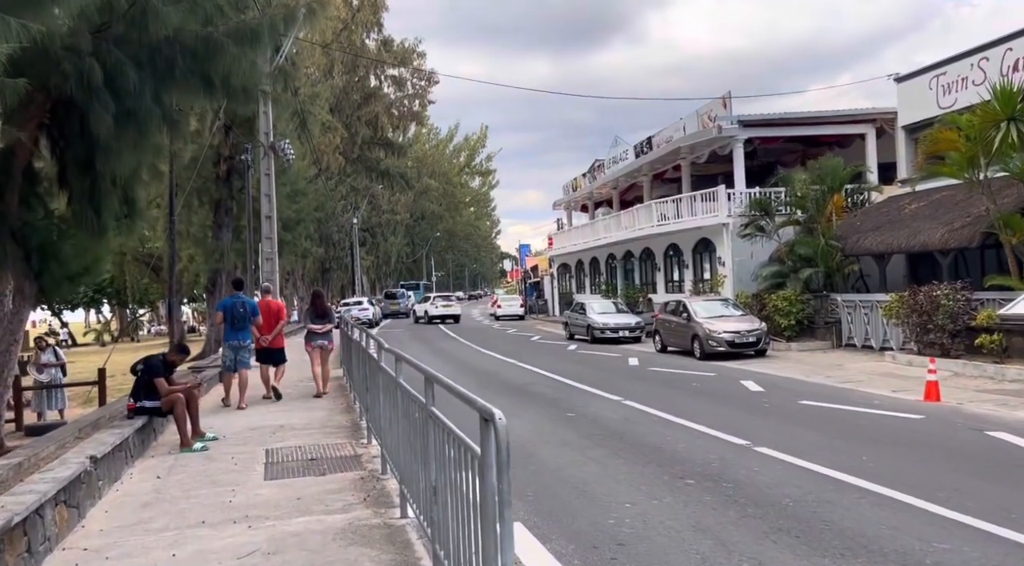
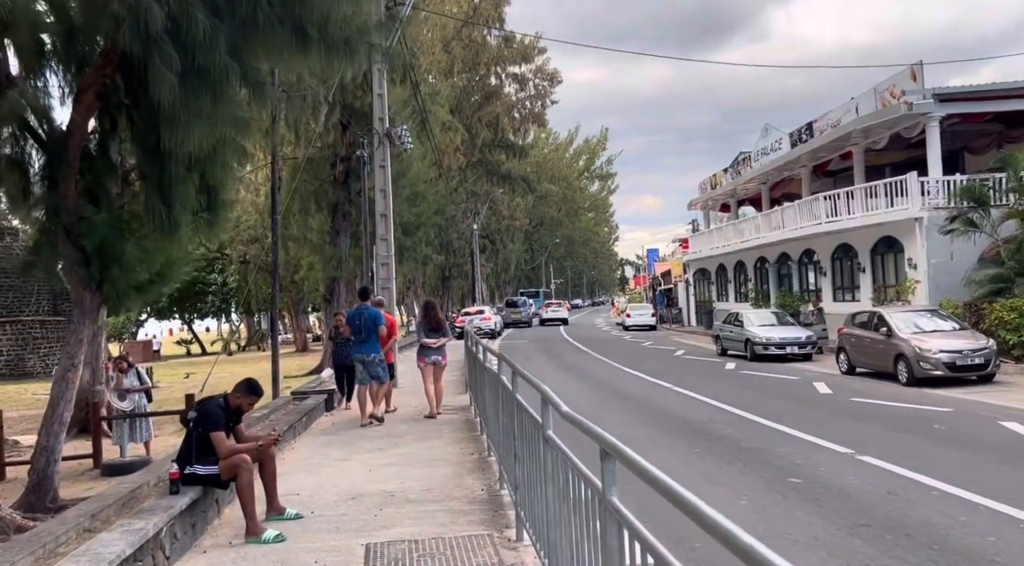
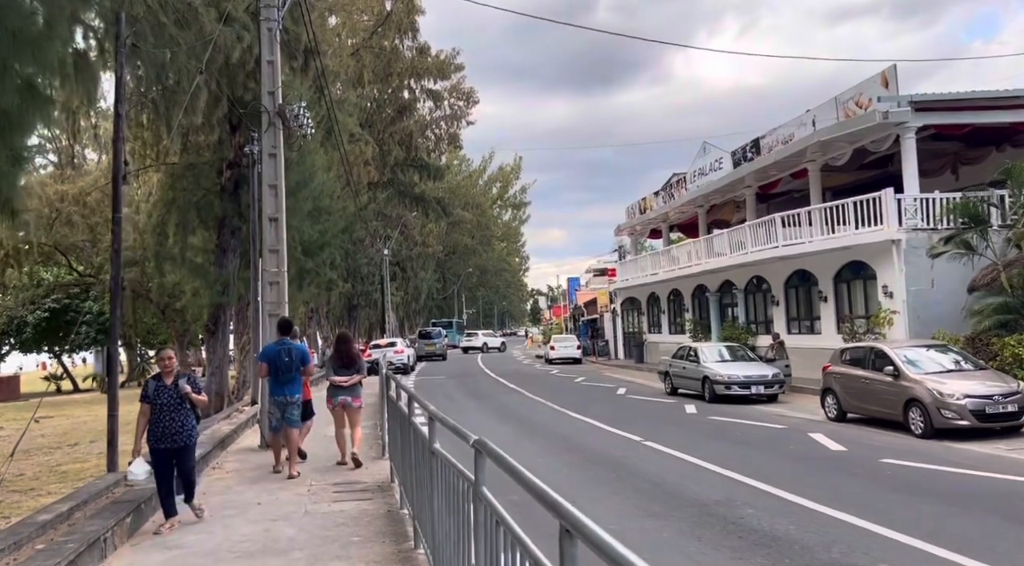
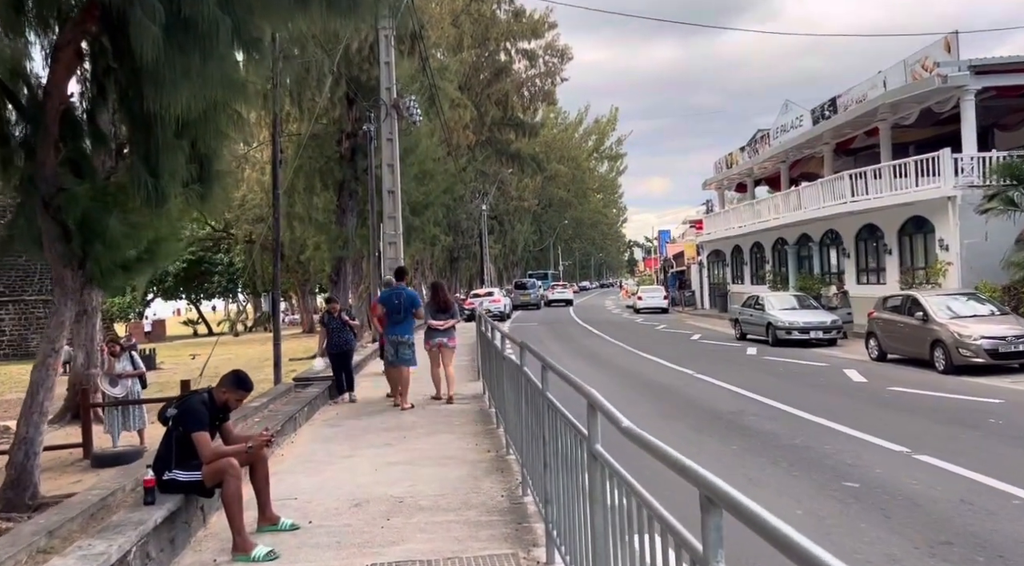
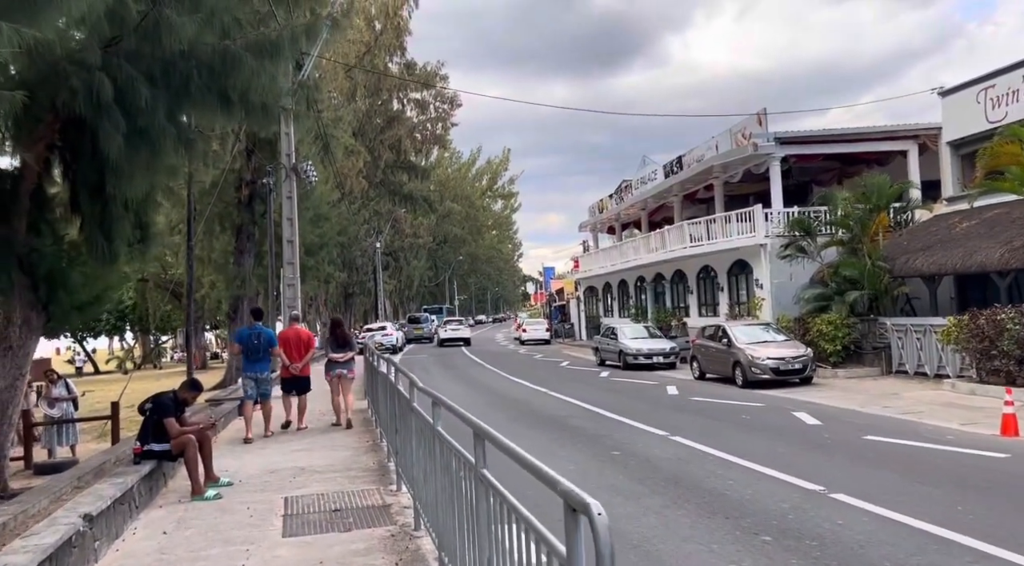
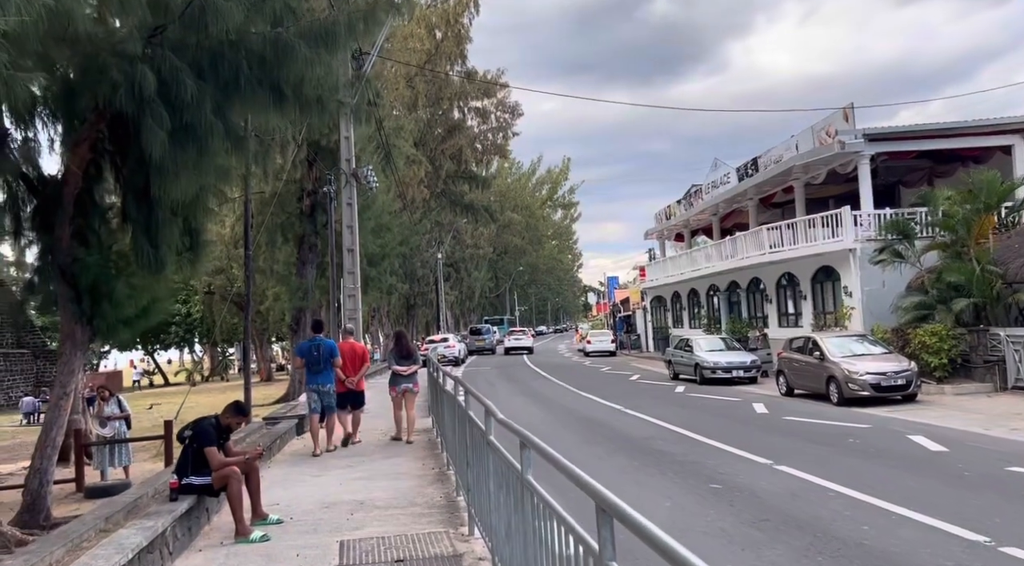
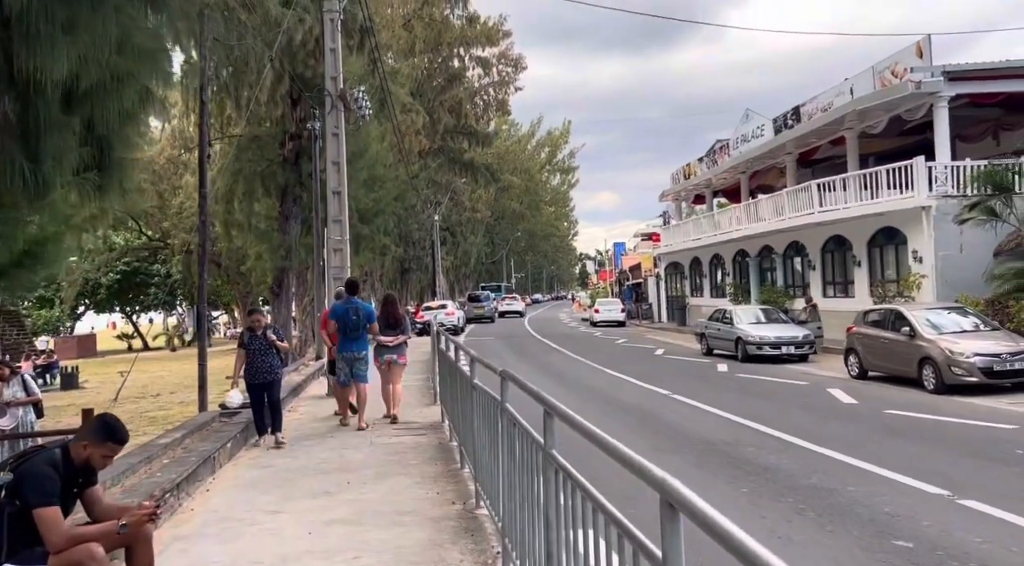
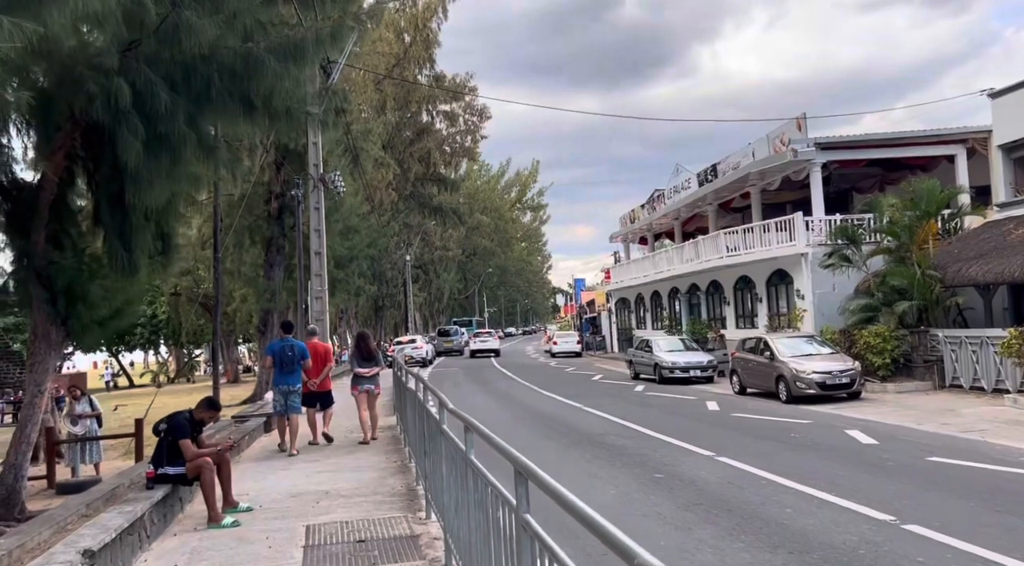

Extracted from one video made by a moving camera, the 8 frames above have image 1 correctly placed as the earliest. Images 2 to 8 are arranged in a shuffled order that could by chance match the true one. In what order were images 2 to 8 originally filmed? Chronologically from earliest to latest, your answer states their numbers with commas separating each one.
5, 8, 6, 2, 4, 7, 3
